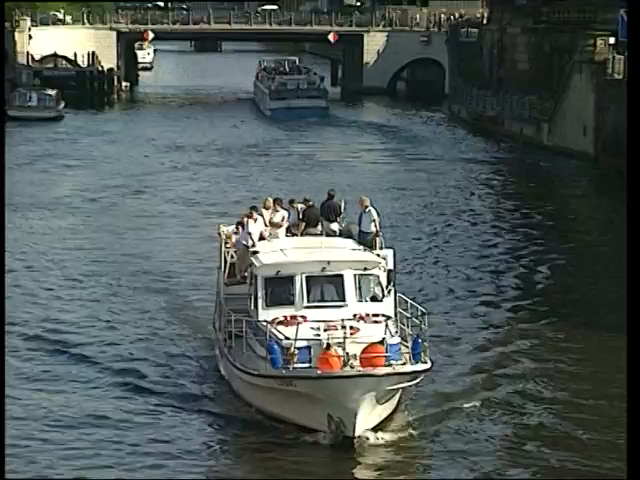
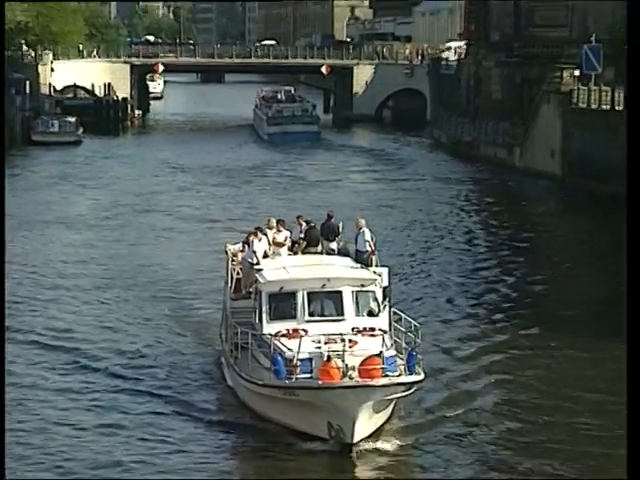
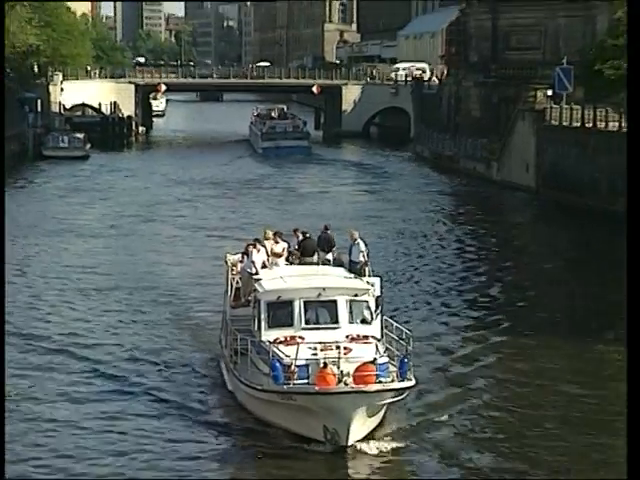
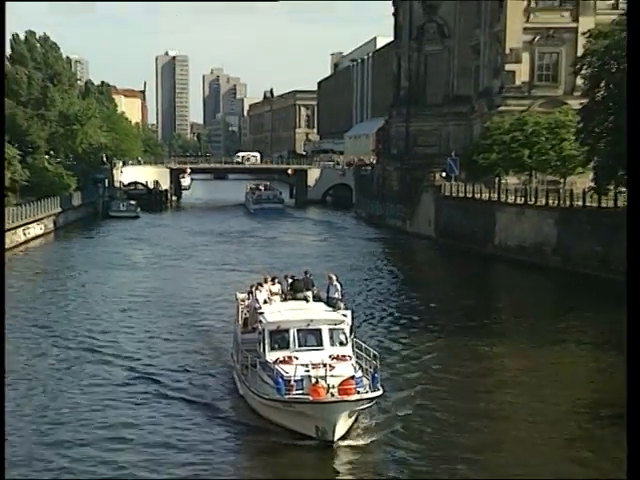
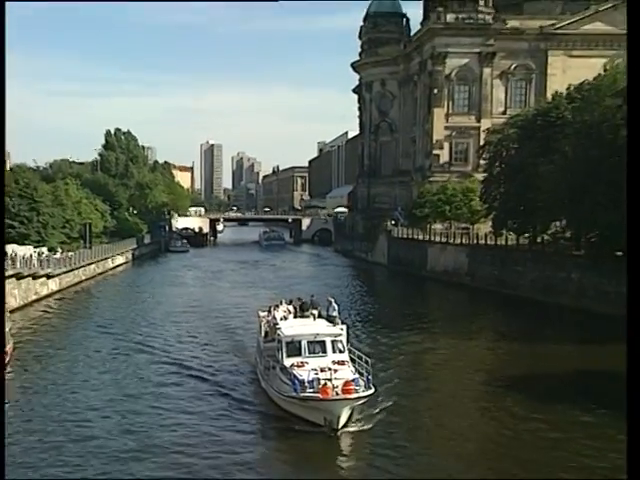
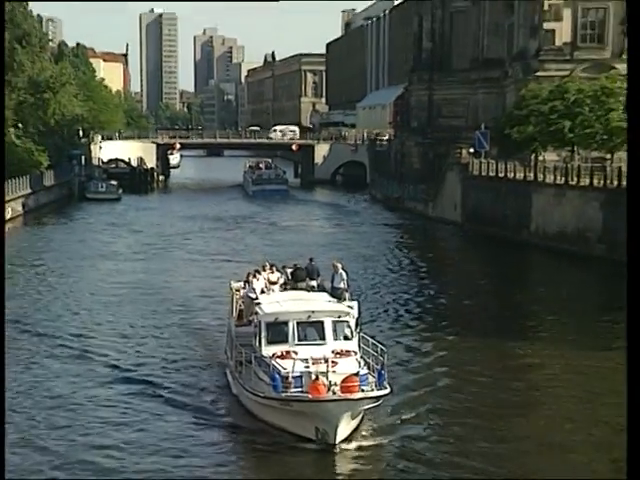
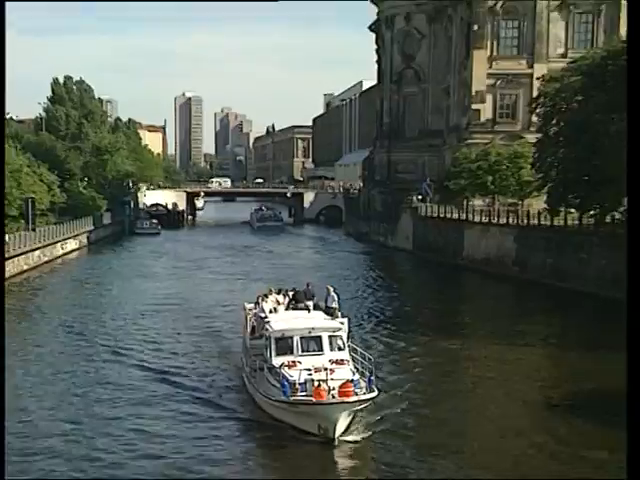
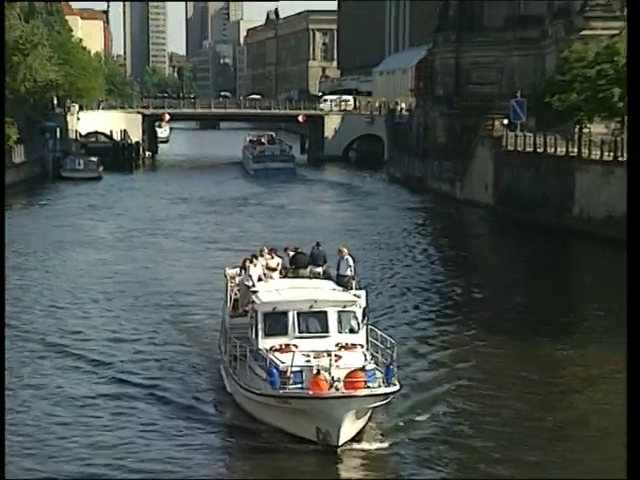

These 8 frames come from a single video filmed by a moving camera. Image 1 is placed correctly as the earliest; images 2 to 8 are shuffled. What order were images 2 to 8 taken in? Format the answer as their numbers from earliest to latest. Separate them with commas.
2, 3, 8, 6, 4, 7, 5
